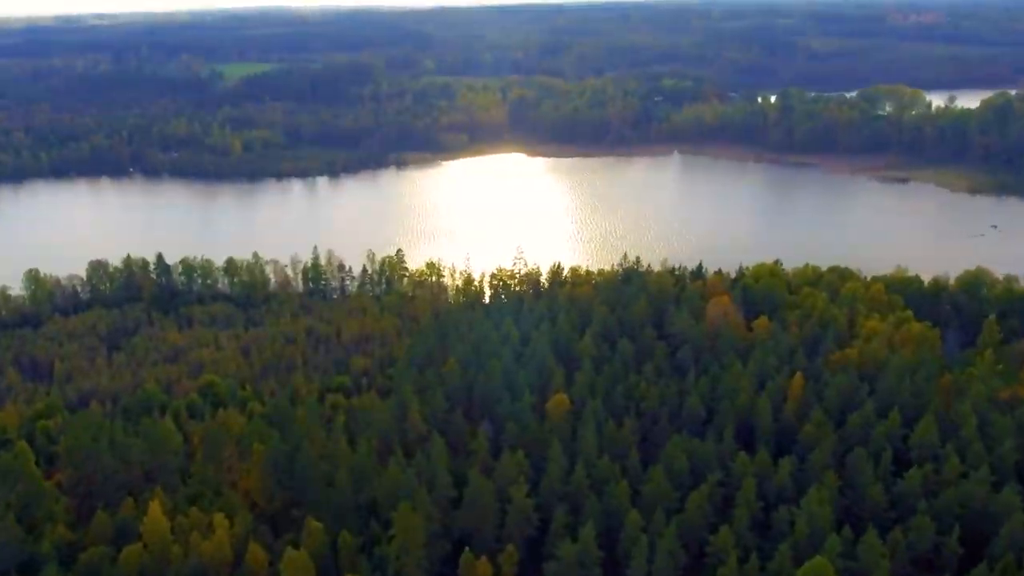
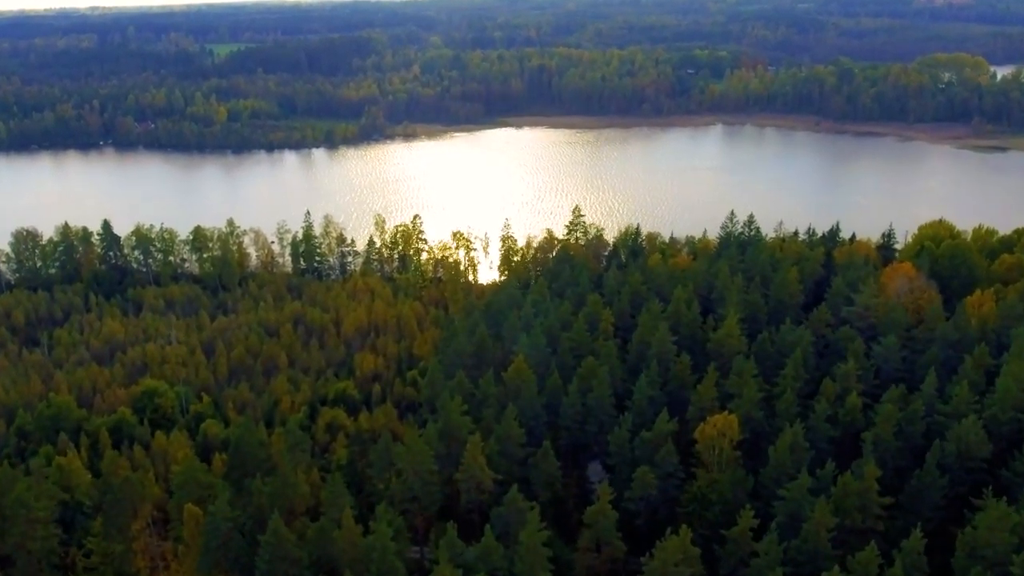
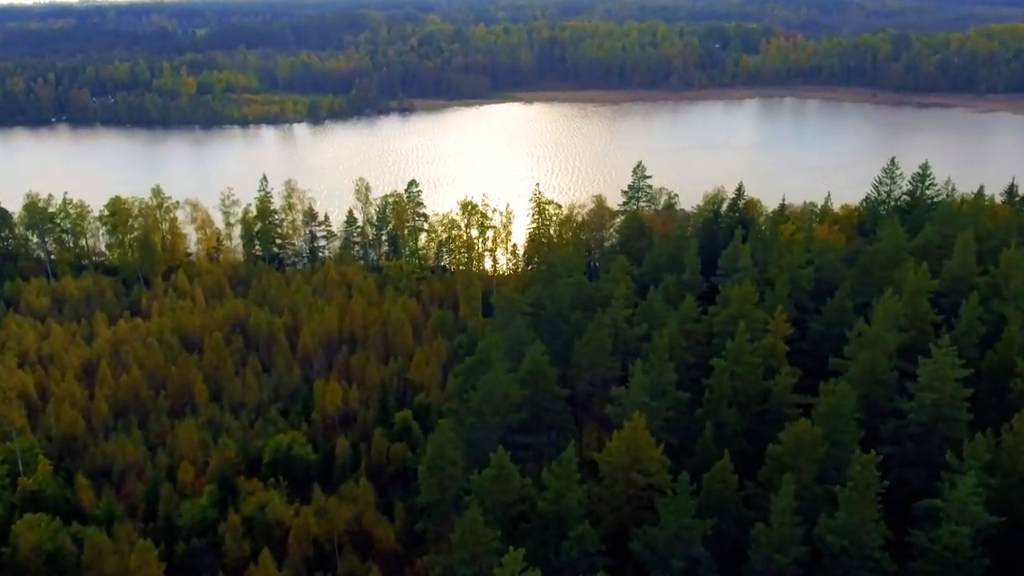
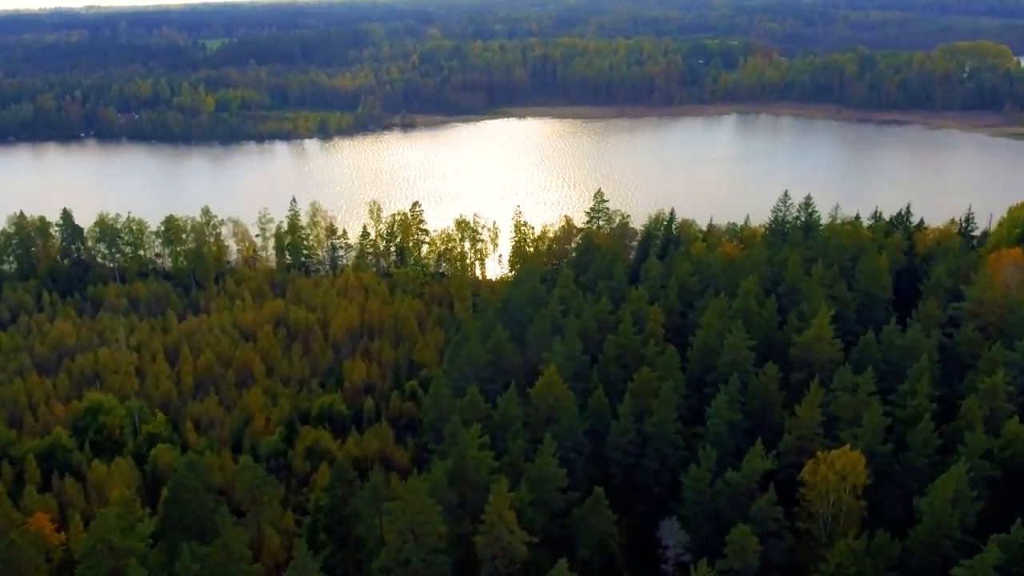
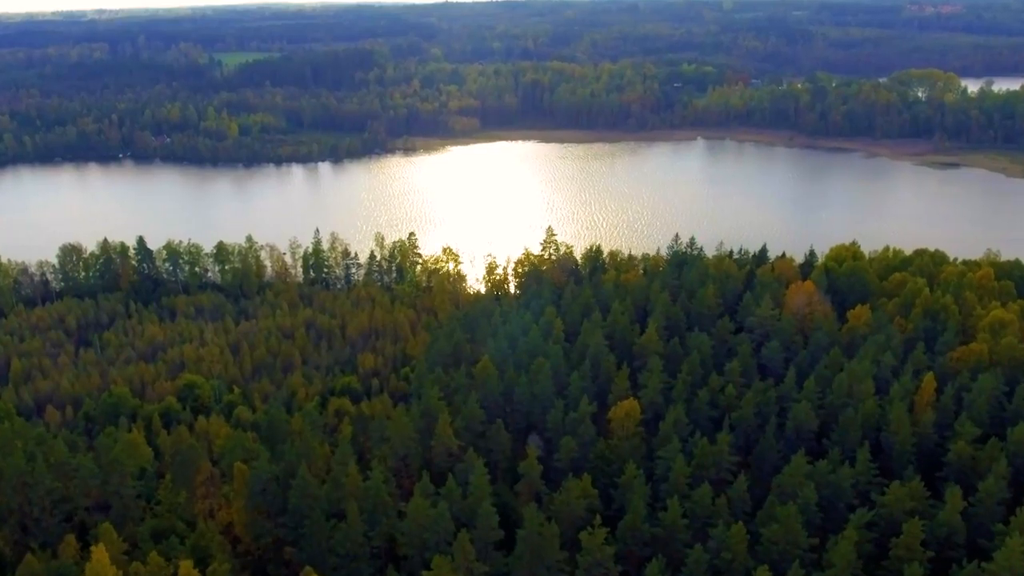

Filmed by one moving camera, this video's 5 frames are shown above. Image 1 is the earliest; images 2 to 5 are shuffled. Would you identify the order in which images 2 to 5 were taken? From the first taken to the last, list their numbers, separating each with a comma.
5, 2, 4, 3
